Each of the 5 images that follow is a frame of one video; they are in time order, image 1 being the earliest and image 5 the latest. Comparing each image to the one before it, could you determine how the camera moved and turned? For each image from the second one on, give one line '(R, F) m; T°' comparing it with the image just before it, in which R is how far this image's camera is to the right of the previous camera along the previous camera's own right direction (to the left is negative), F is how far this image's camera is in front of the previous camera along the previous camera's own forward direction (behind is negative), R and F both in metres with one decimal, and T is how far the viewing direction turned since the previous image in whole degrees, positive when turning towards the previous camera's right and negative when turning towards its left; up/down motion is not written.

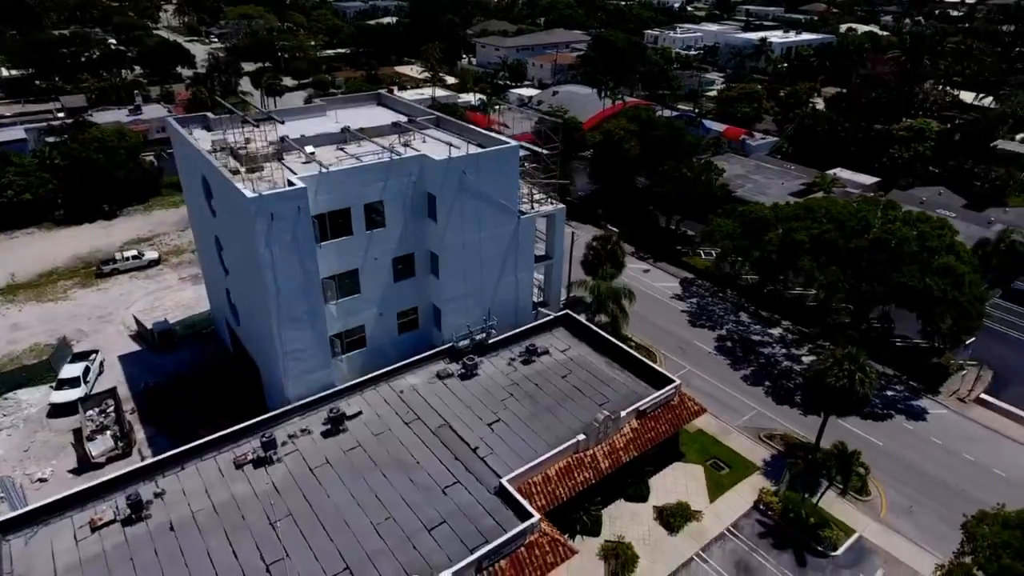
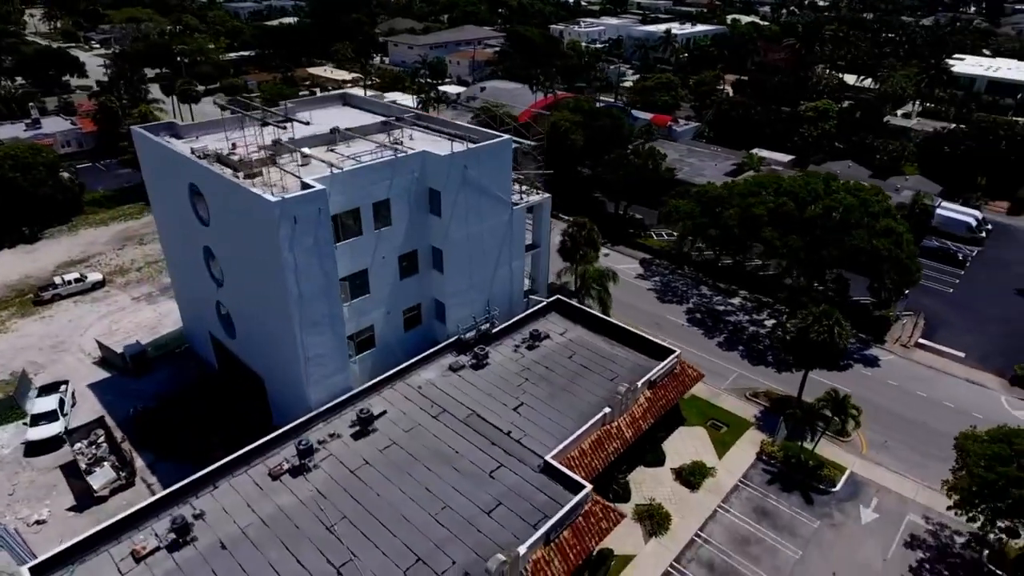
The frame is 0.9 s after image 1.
(-4.8, -0.5) m; +8°
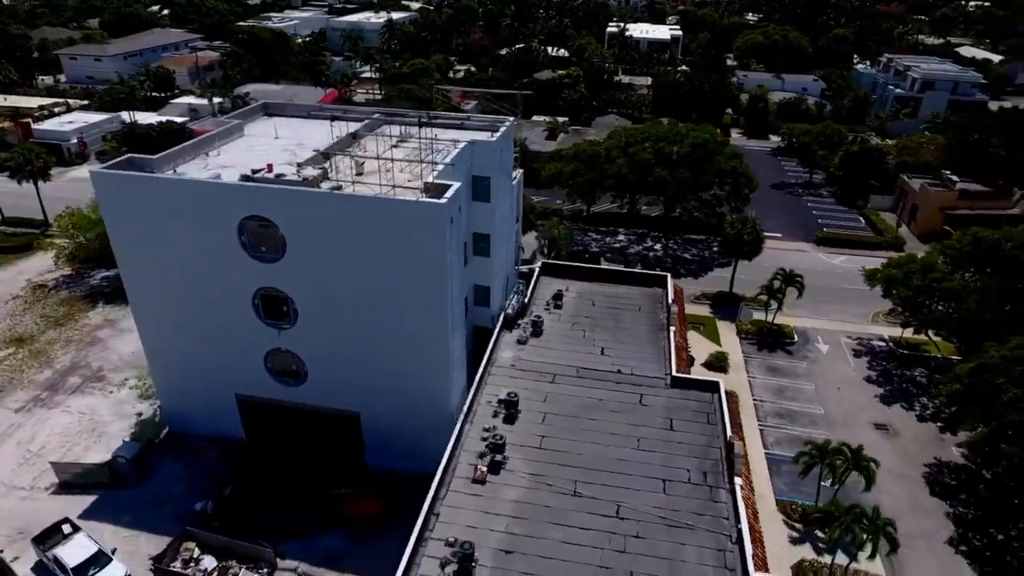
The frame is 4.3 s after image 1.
(-17.4, +2.2) m; +28°
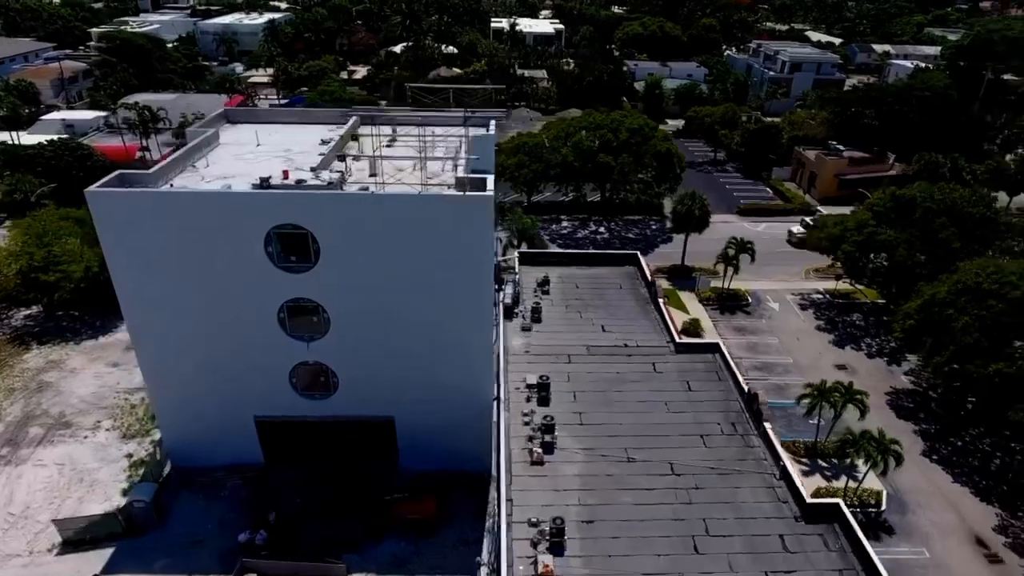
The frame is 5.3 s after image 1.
(-6.2, -0.2) m; +11°
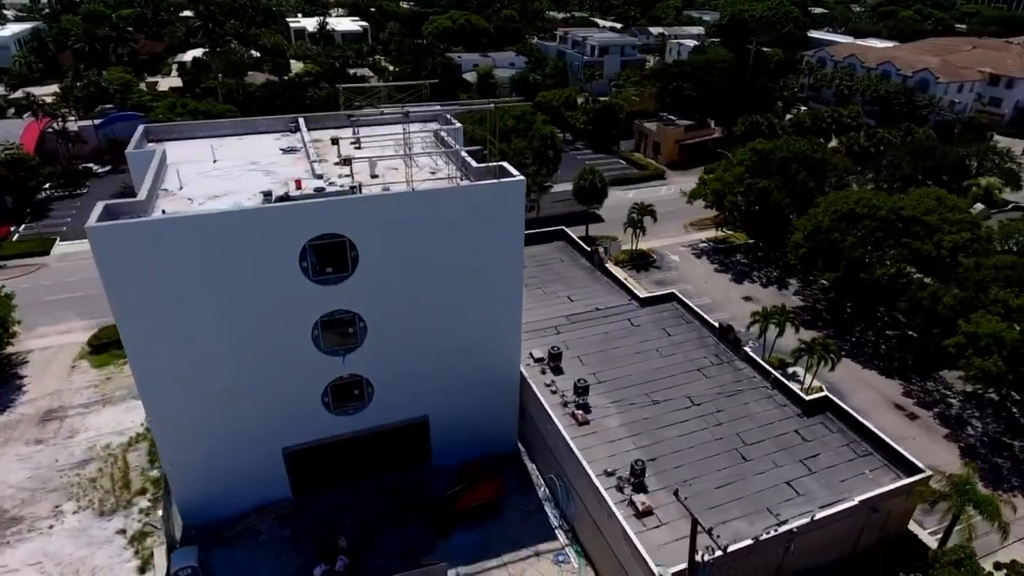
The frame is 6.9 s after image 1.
(-8.9, +0.1) m; +17°
